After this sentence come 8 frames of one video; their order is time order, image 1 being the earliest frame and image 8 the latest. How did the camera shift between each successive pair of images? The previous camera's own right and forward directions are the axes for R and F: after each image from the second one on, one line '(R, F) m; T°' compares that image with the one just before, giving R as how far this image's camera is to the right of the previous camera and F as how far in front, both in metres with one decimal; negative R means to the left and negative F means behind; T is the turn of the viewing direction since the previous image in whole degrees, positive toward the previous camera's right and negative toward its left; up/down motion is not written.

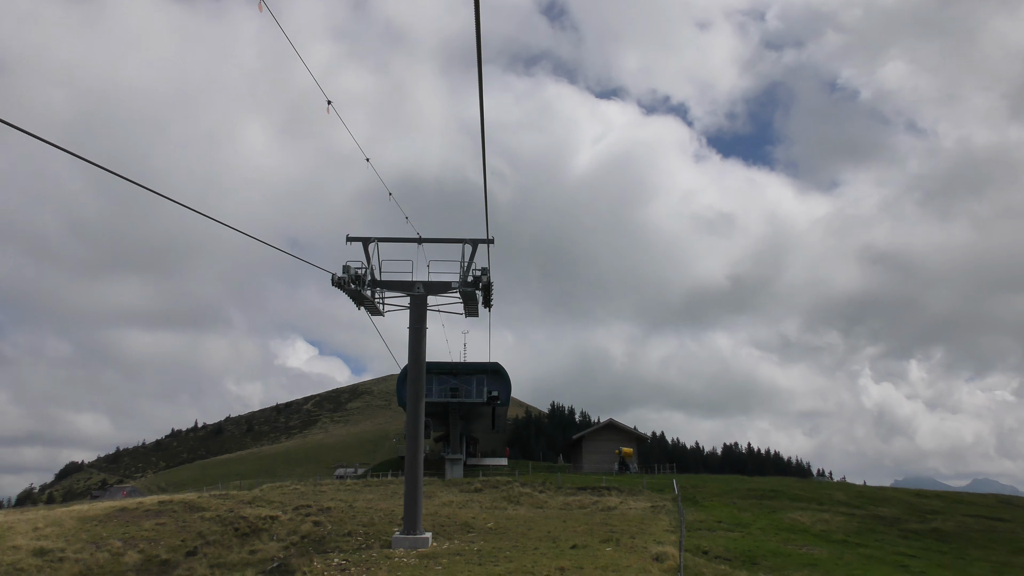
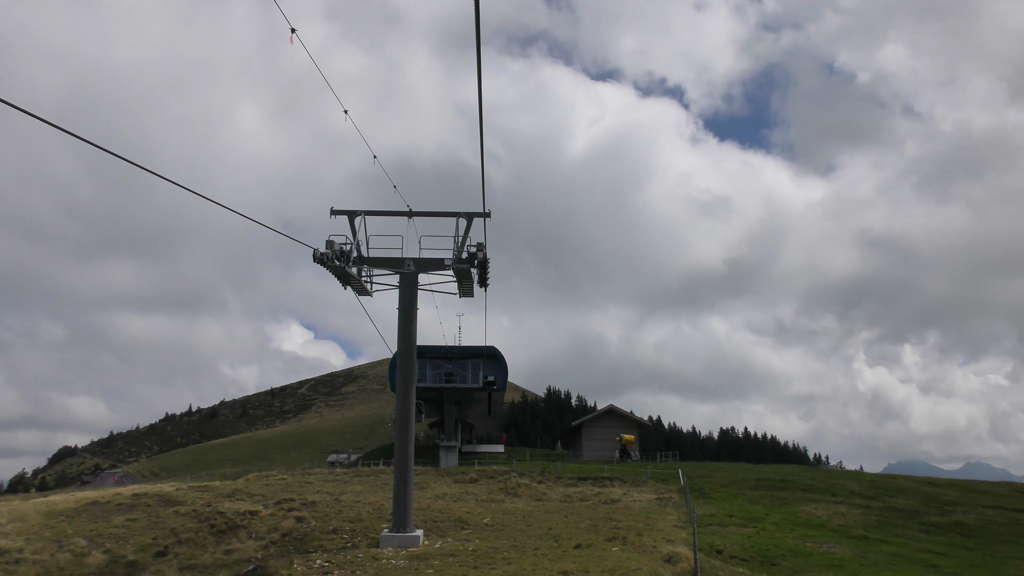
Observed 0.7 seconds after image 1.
(-0.1, +2.3) m; 0°
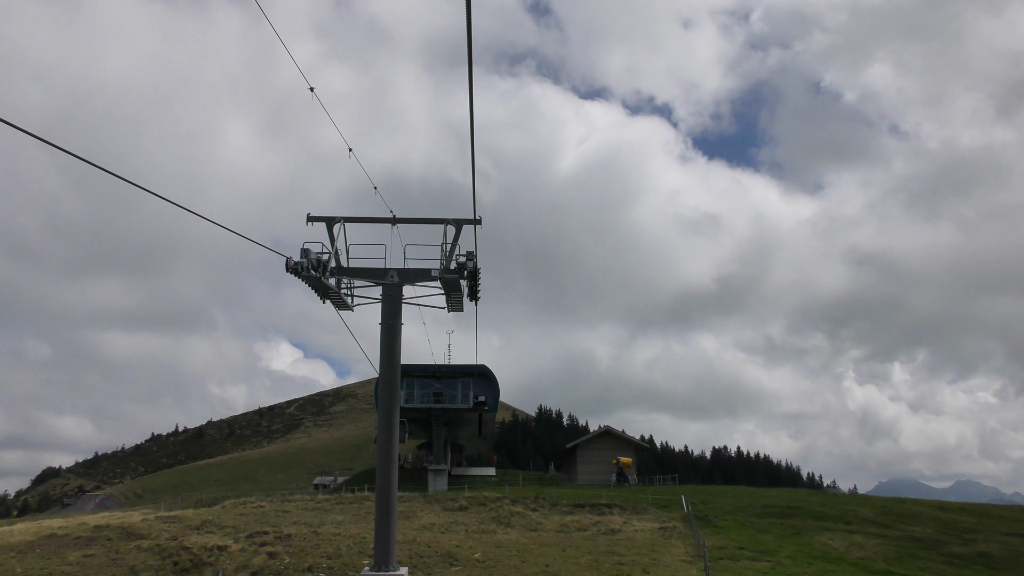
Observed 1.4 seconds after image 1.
(-0.1, +2.1) m; +1°
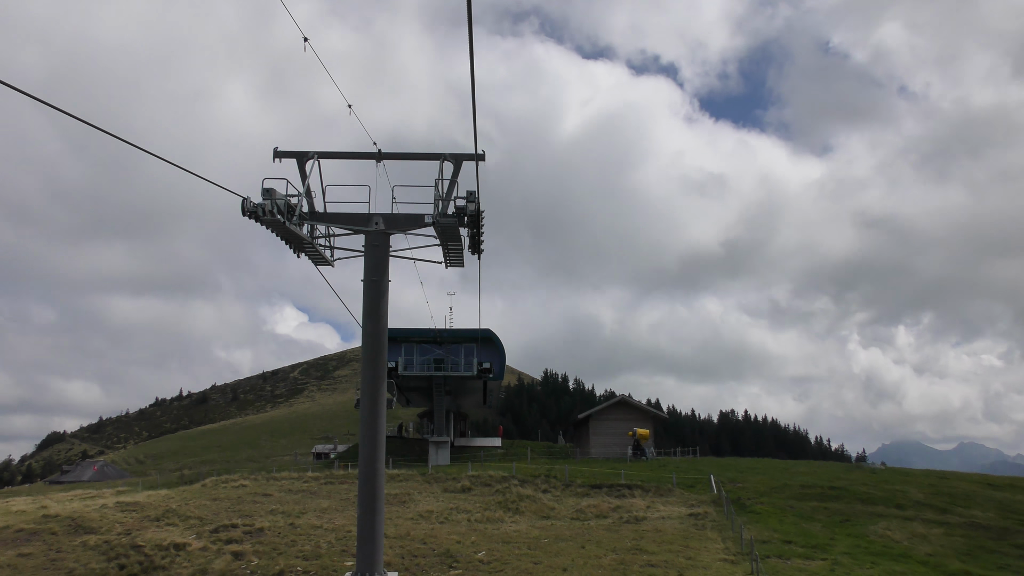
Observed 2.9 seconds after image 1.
(-0.2, +4.4) m; 0°
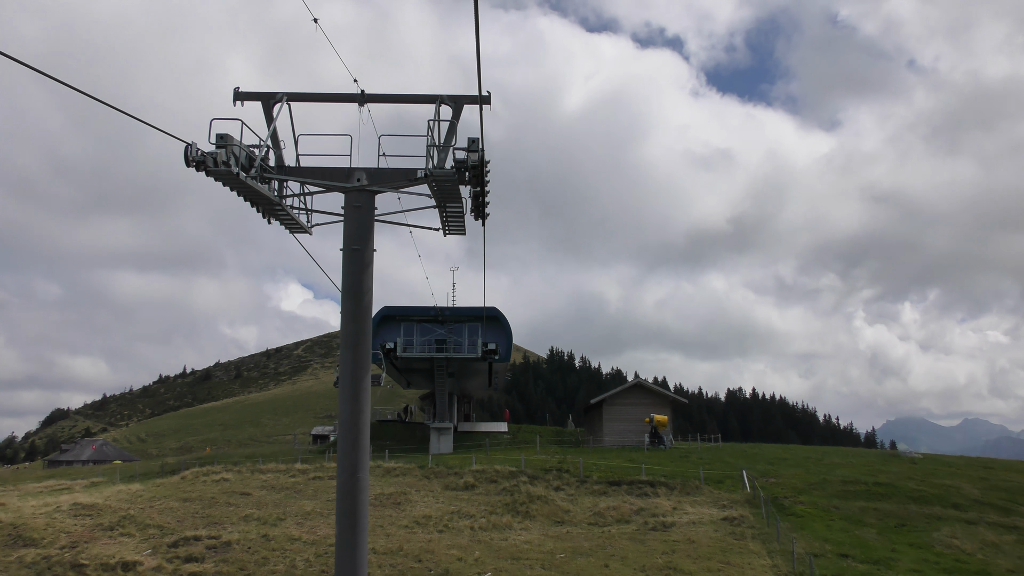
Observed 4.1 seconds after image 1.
(-0.2, +3.7) m; 0°
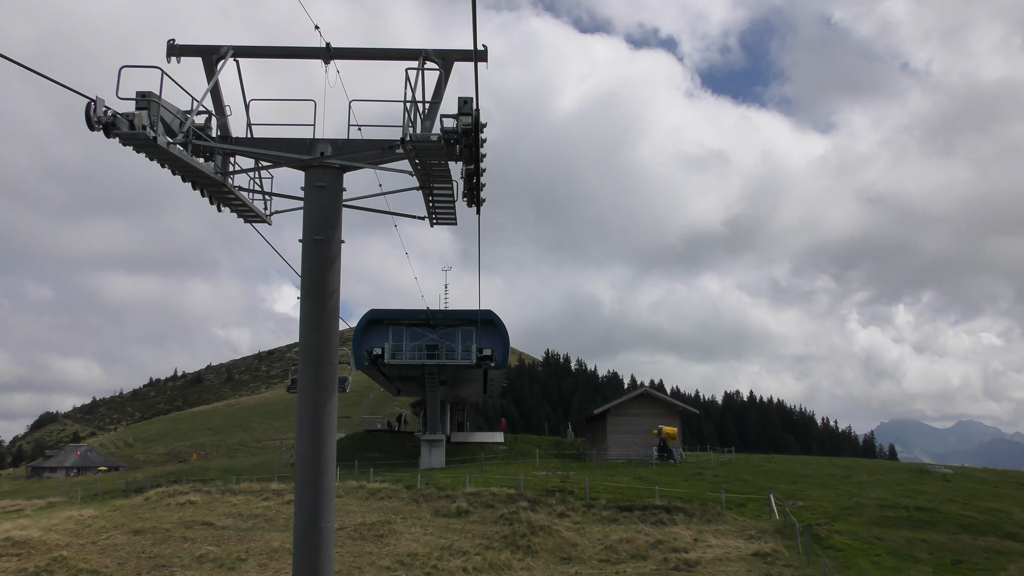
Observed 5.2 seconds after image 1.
(-0.1, +3.3) m; 0°
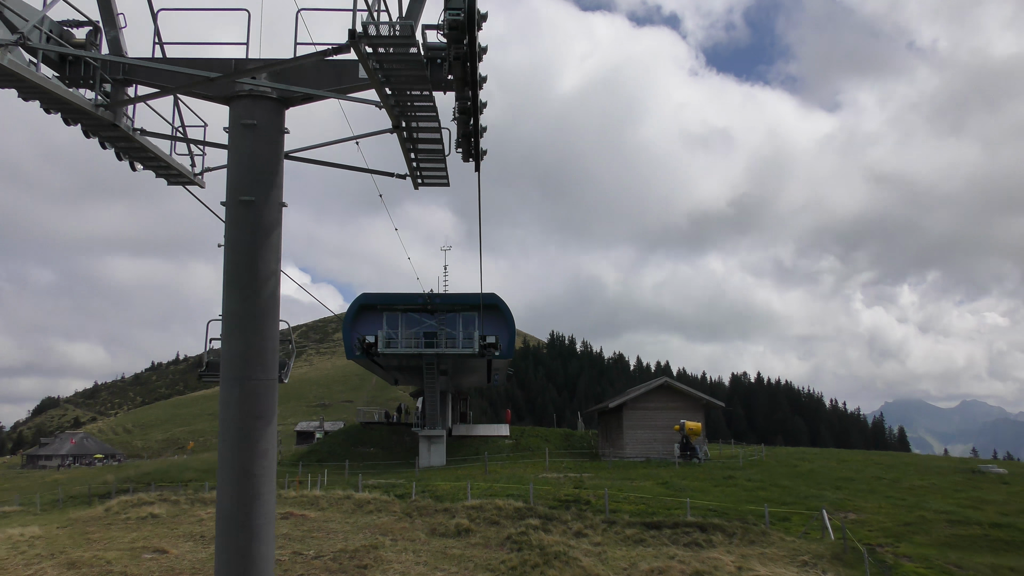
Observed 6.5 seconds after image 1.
(-0.1, +4.0) m; 0°
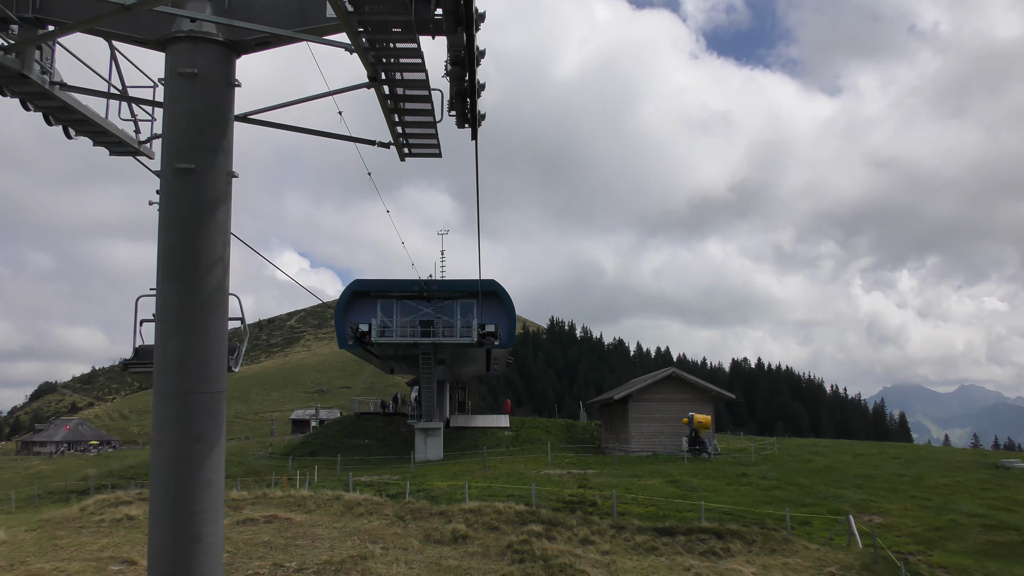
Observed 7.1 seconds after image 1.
(-0.1, +1.8) m; 0°
